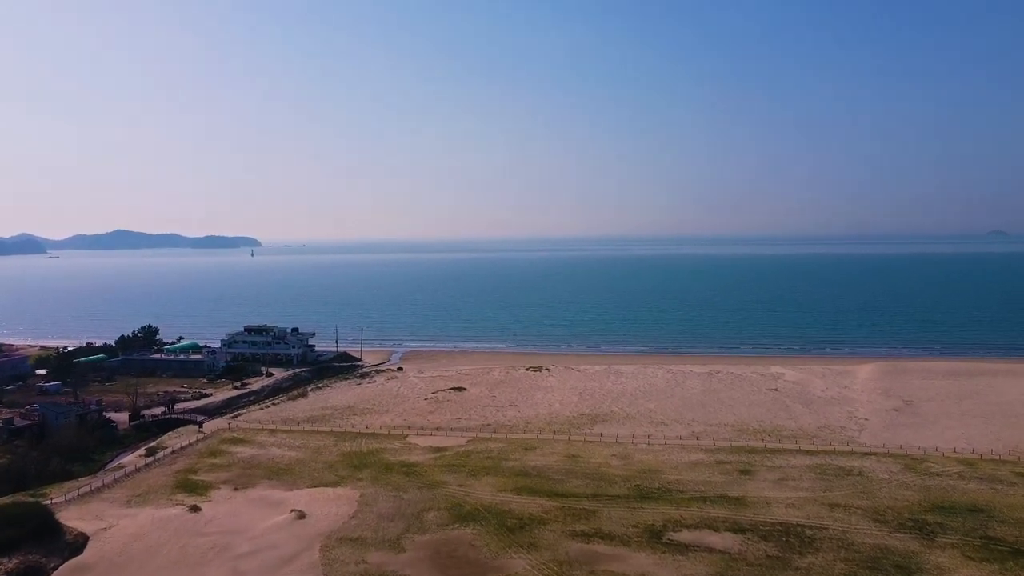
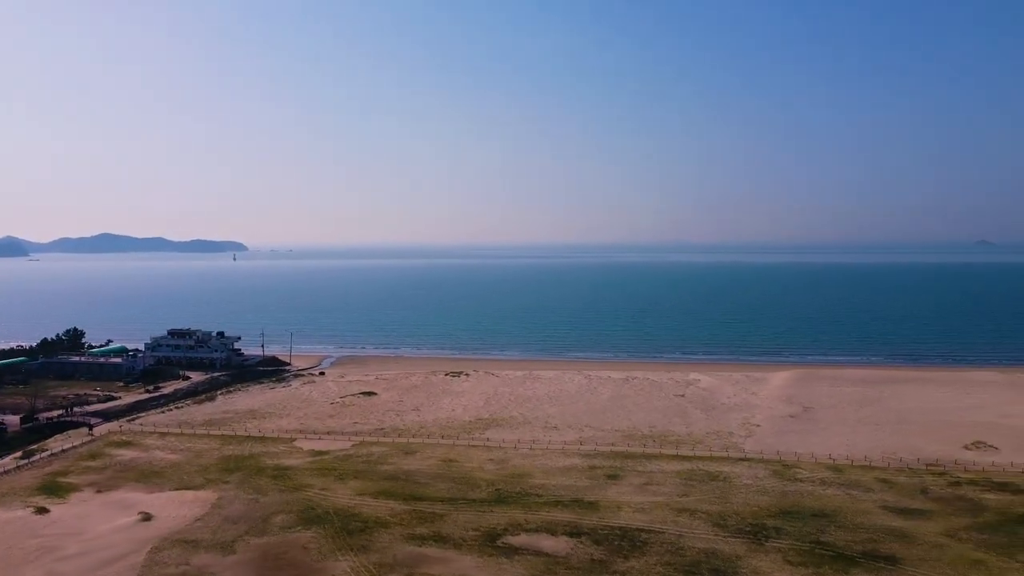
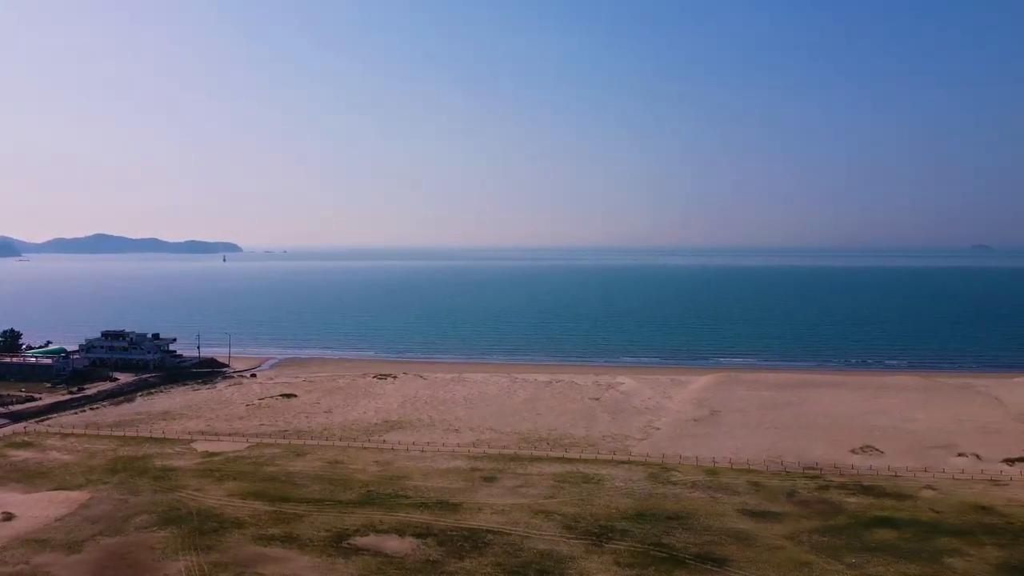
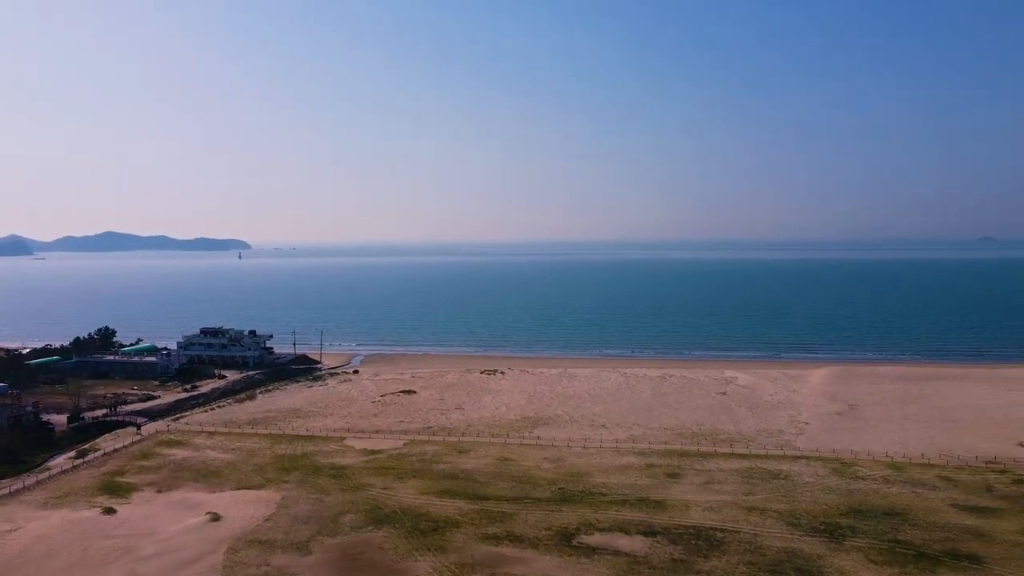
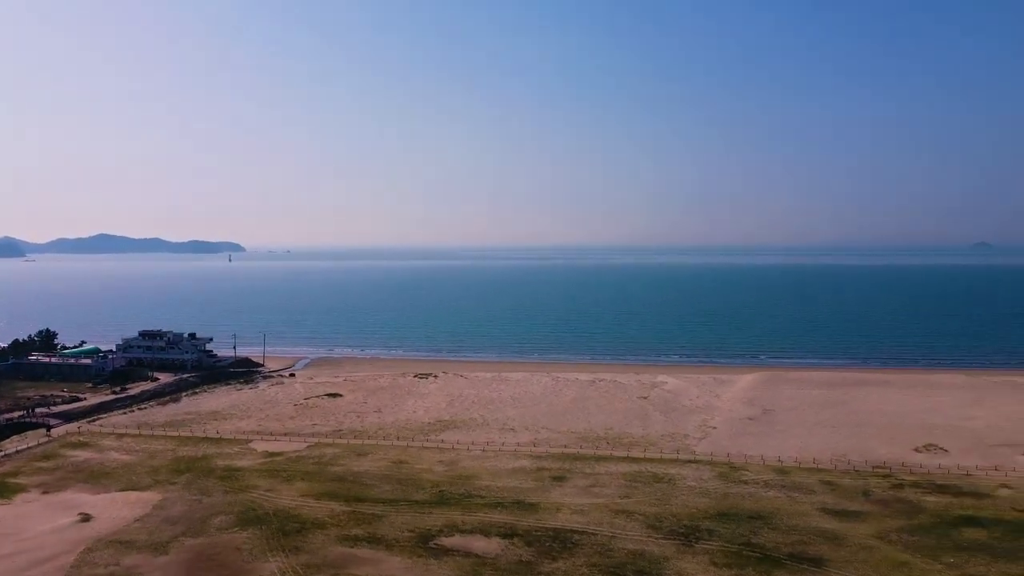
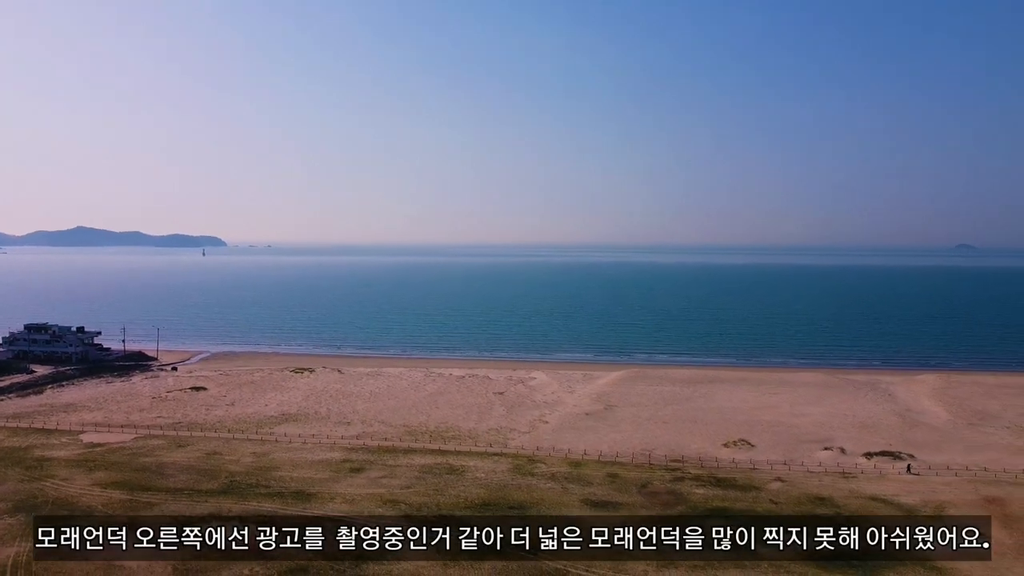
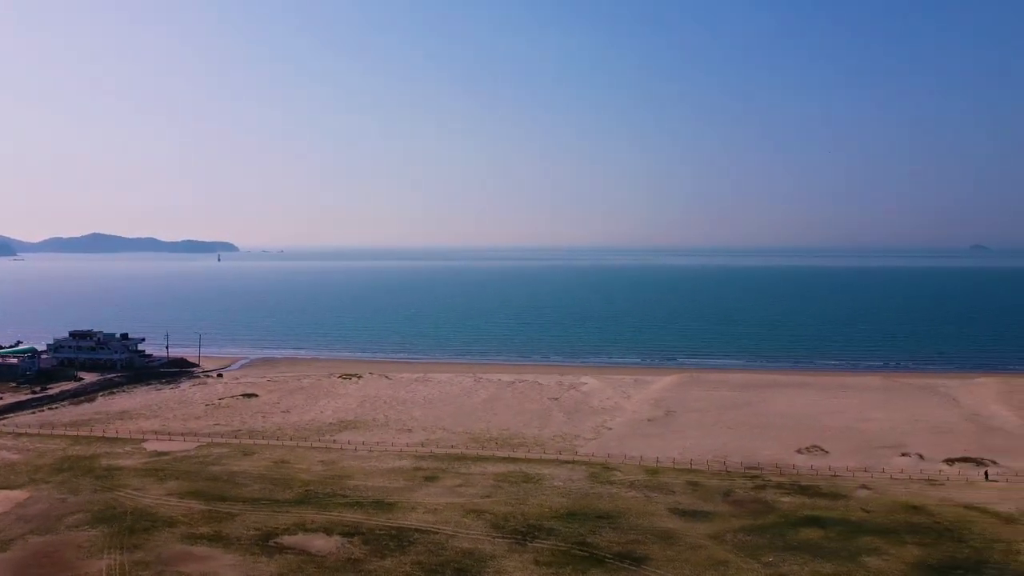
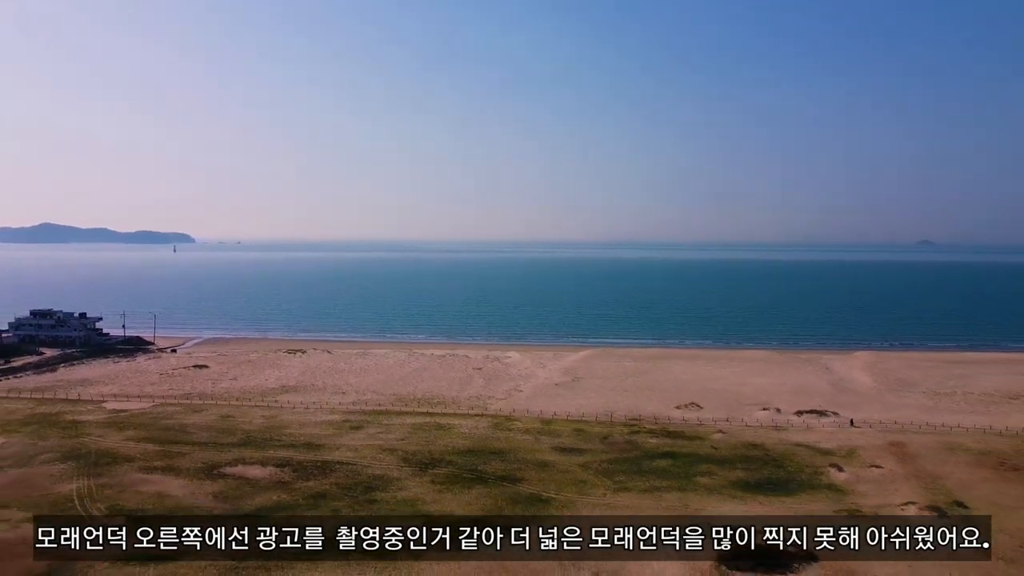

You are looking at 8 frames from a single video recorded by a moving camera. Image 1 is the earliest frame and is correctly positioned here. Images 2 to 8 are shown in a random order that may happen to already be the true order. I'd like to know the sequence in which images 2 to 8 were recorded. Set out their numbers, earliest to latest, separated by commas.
4, 2, 5, 3, 7, 6, 8
